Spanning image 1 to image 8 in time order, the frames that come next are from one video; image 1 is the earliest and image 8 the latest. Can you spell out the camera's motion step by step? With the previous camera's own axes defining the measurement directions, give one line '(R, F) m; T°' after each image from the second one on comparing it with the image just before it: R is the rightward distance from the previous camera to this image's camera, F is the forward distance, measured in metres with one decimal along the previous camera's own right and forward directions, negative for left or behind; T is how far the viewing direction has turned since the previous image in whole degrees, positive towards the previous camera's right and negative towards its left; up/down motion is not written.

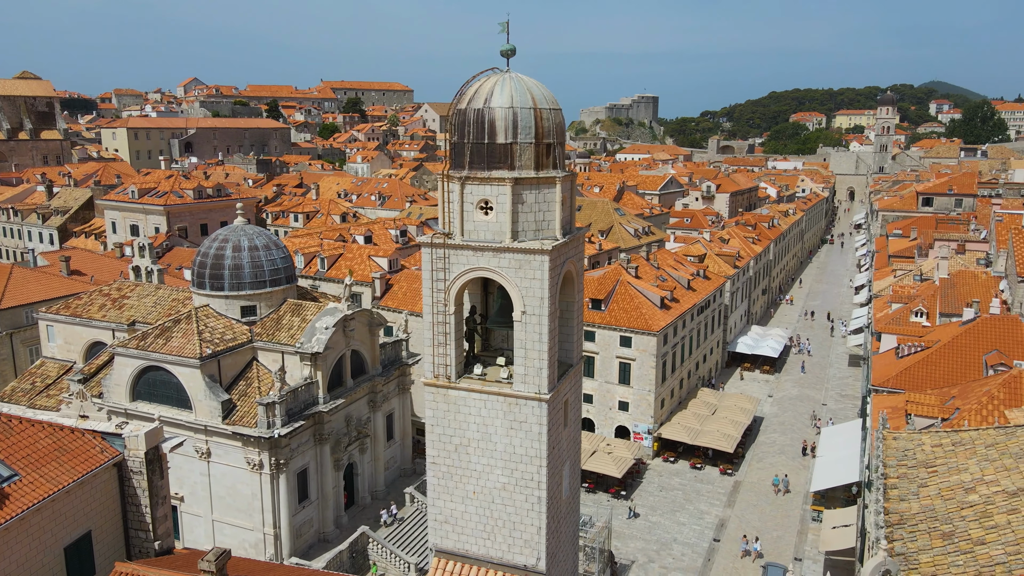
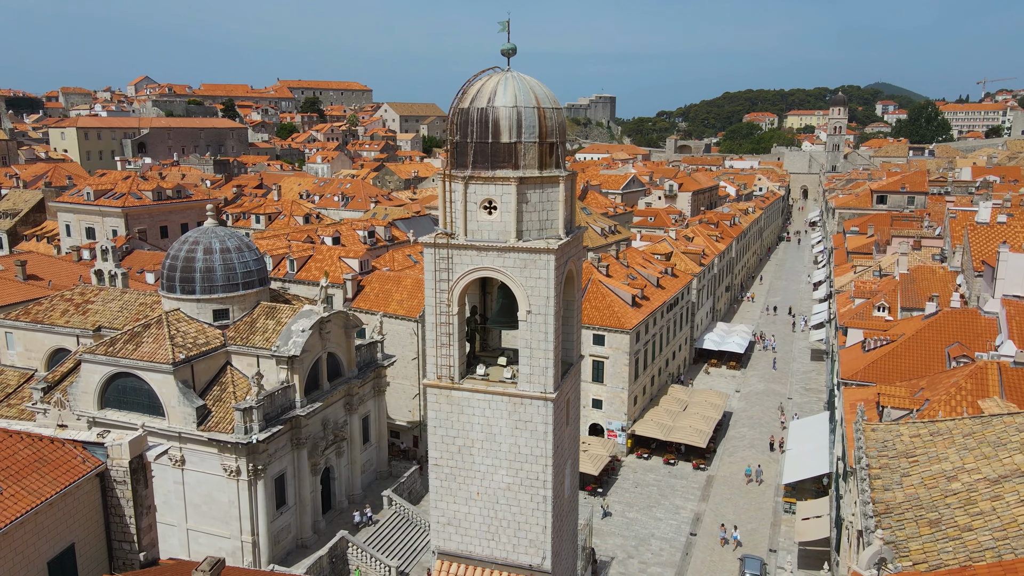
(-0.7, 0.0) m; +3°
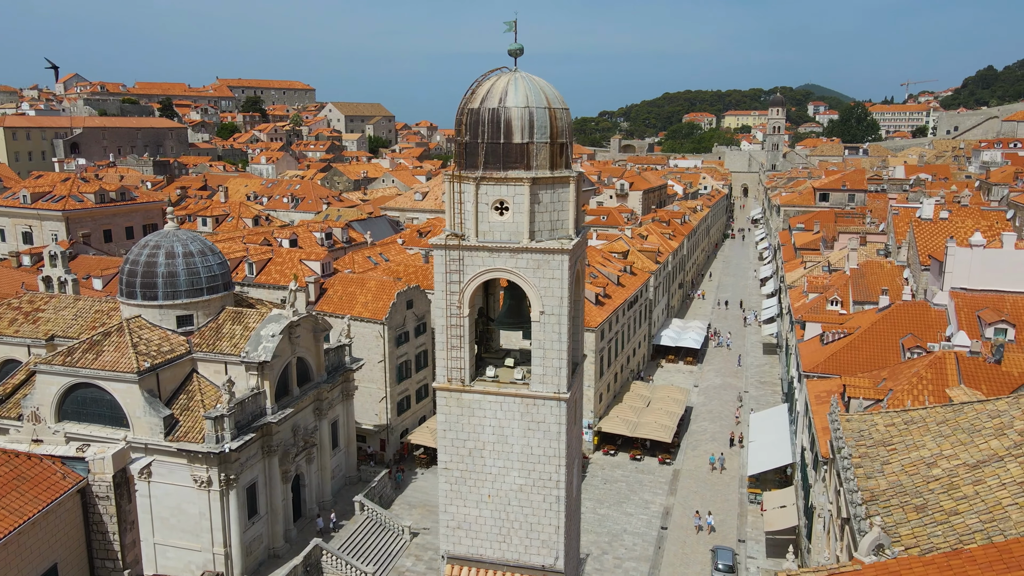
(-1.1, +0.1) m; +4°
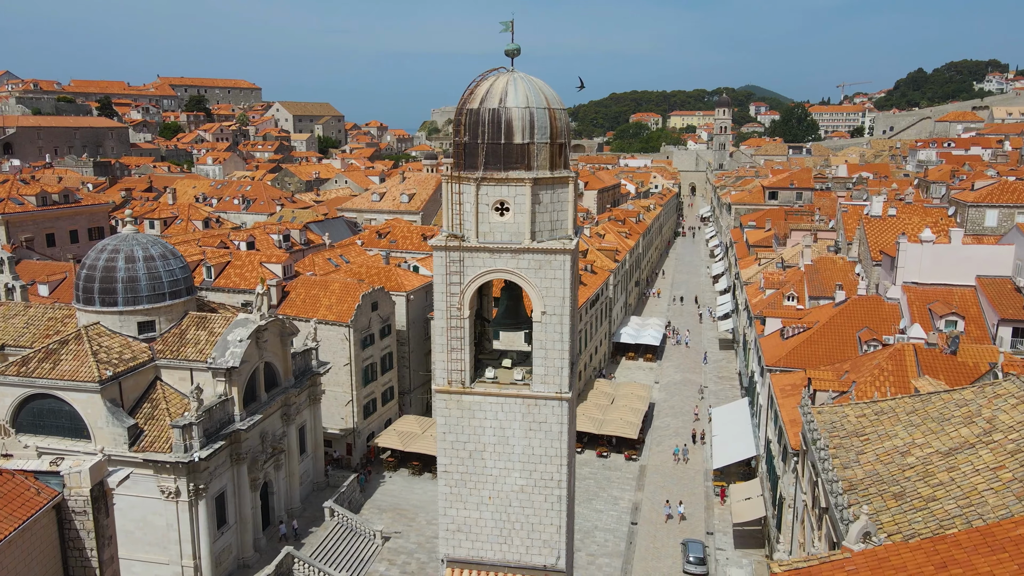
(-0.8, +0.1) m; +4°
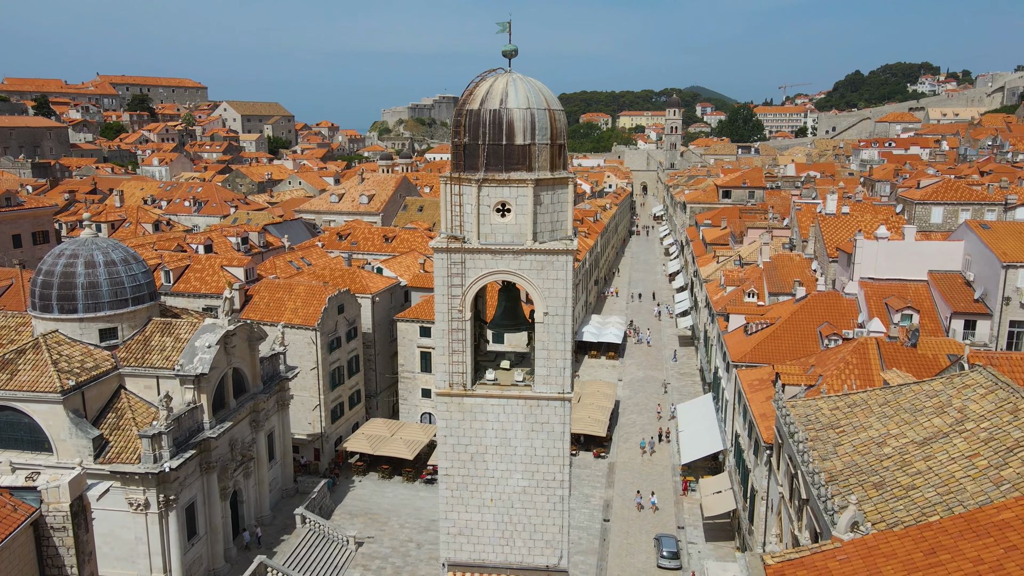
(-0.8, 0.0) m; +4°
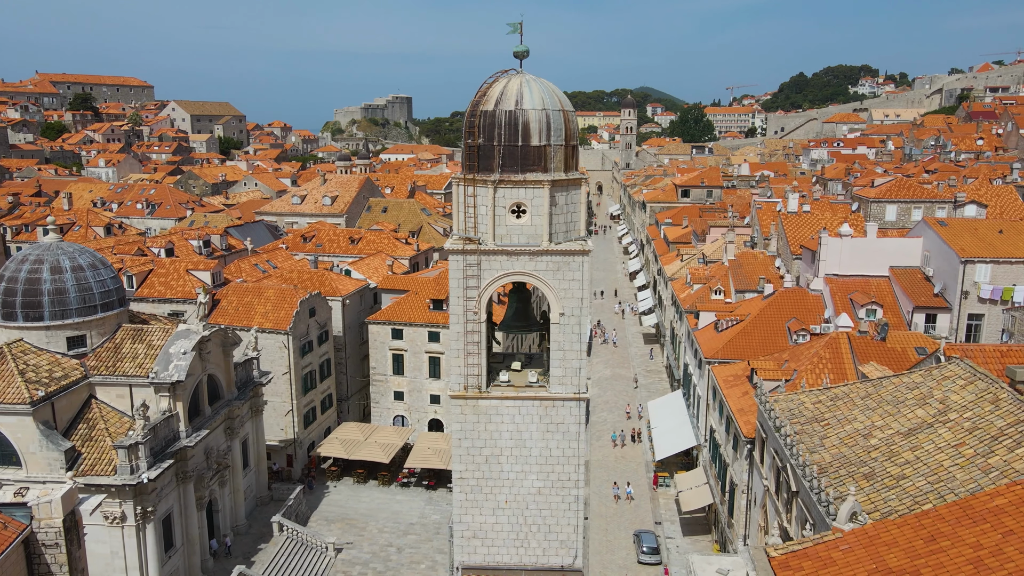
(-1.0, 0.0) m; +3°
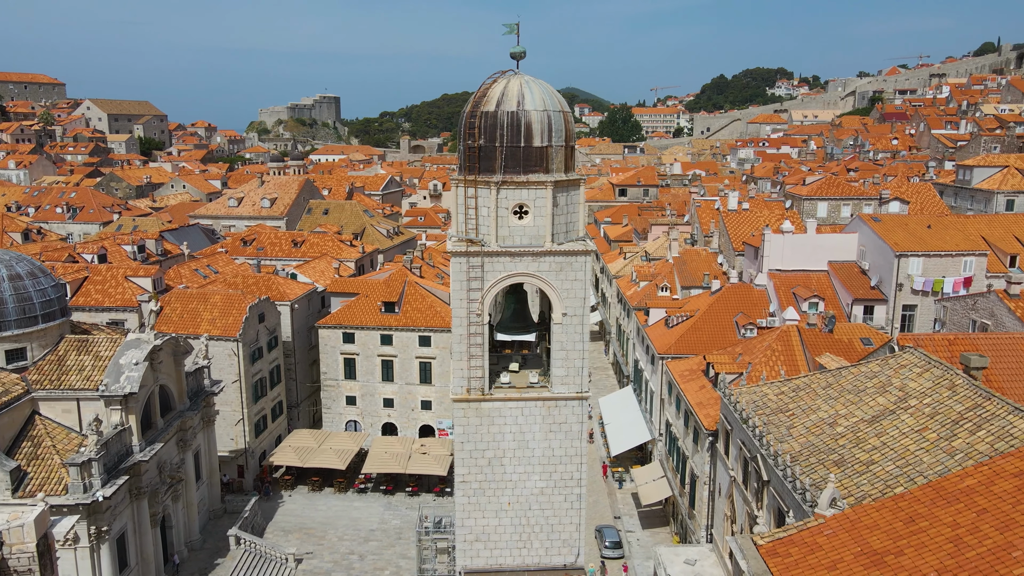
(-1.2, +0.1) m; +5°
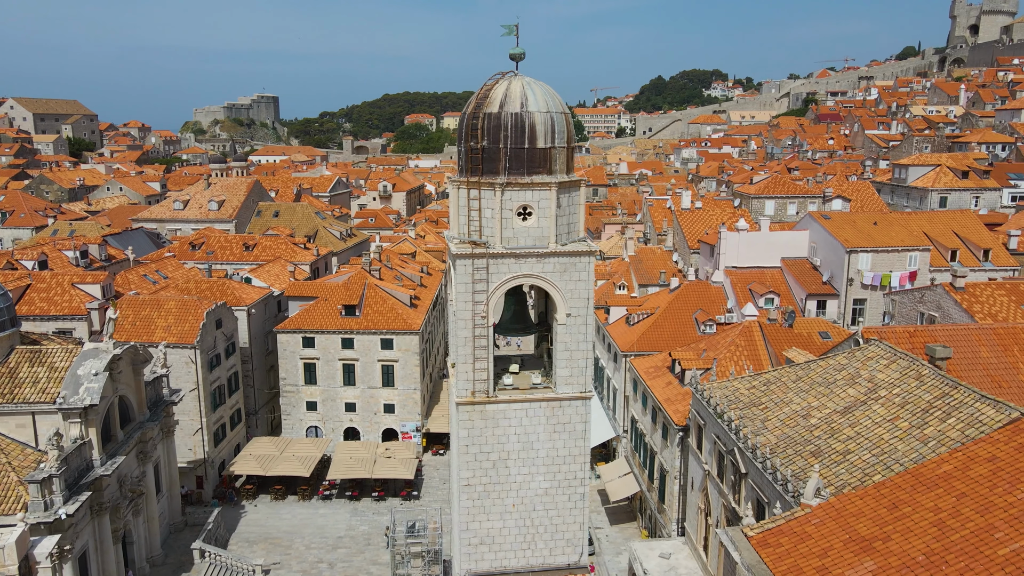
(-1.0, 0.0) m; +4°
